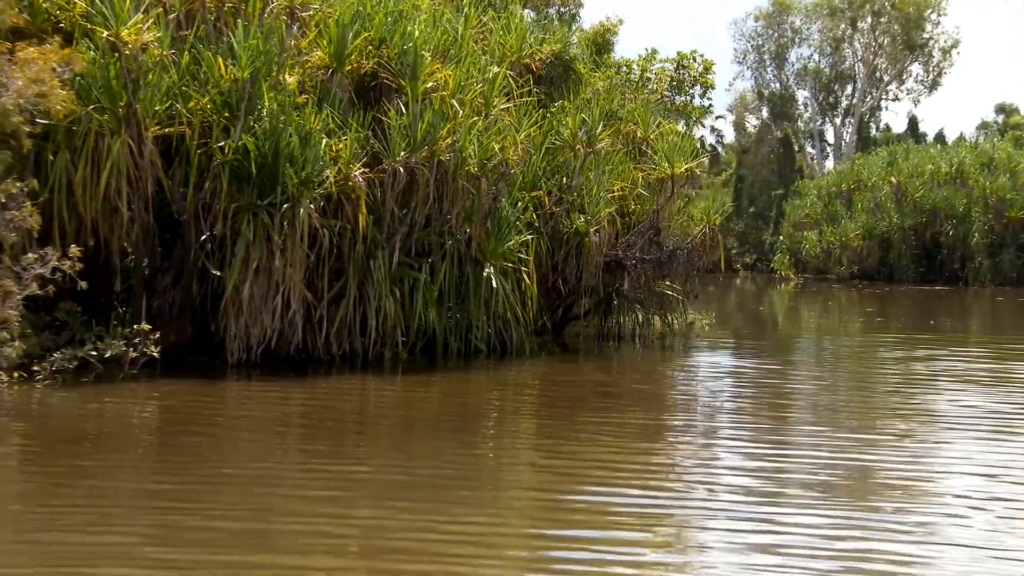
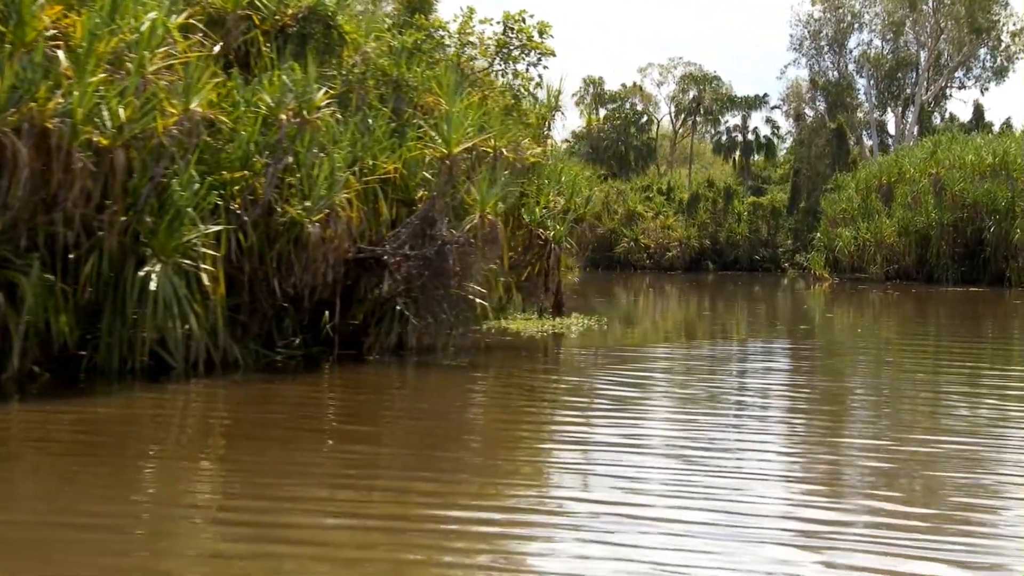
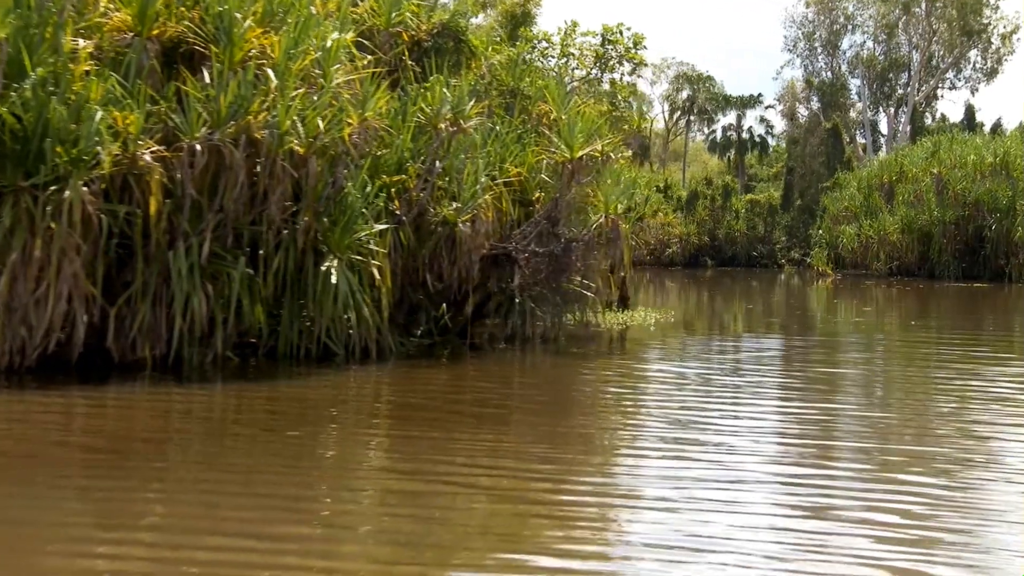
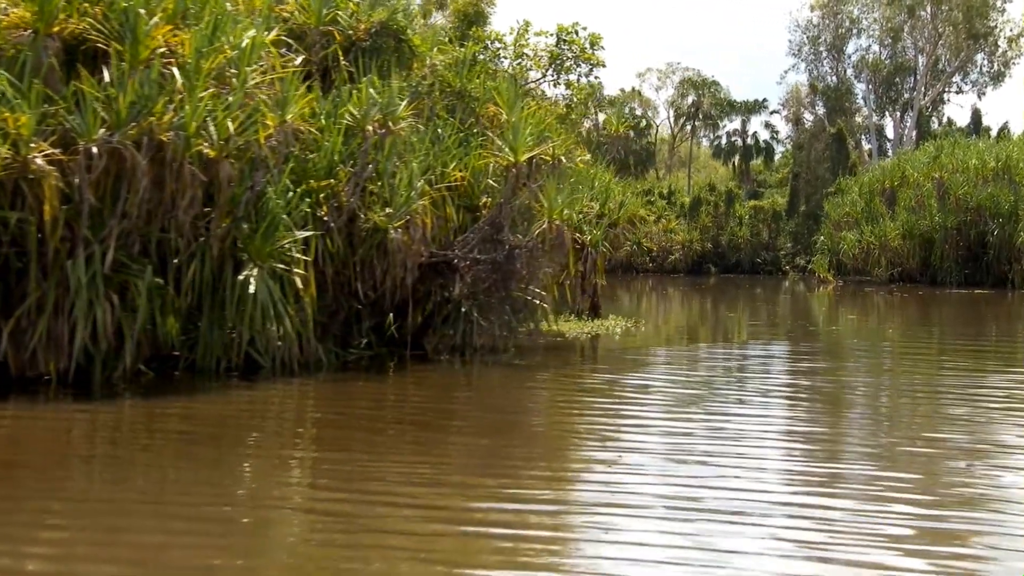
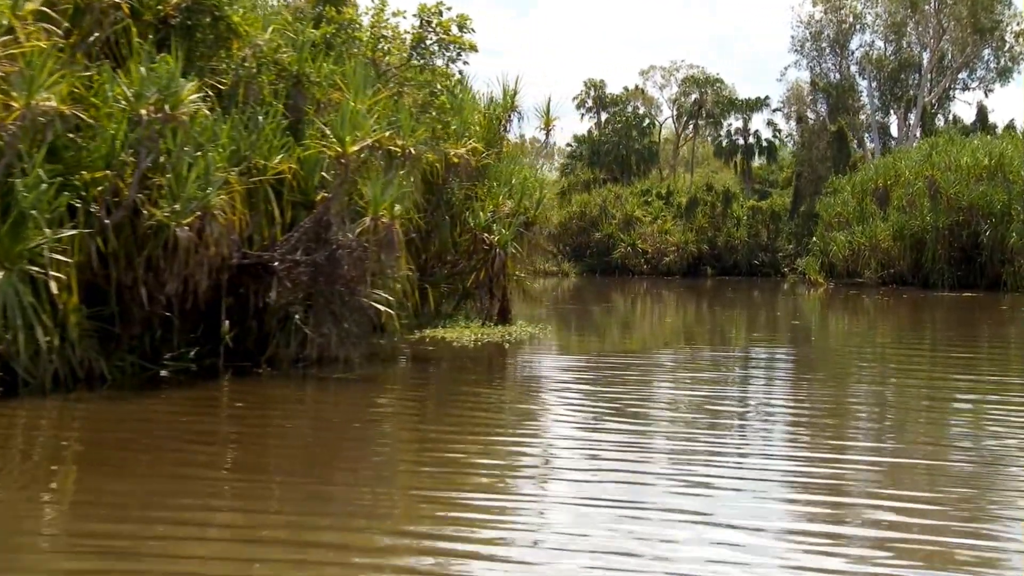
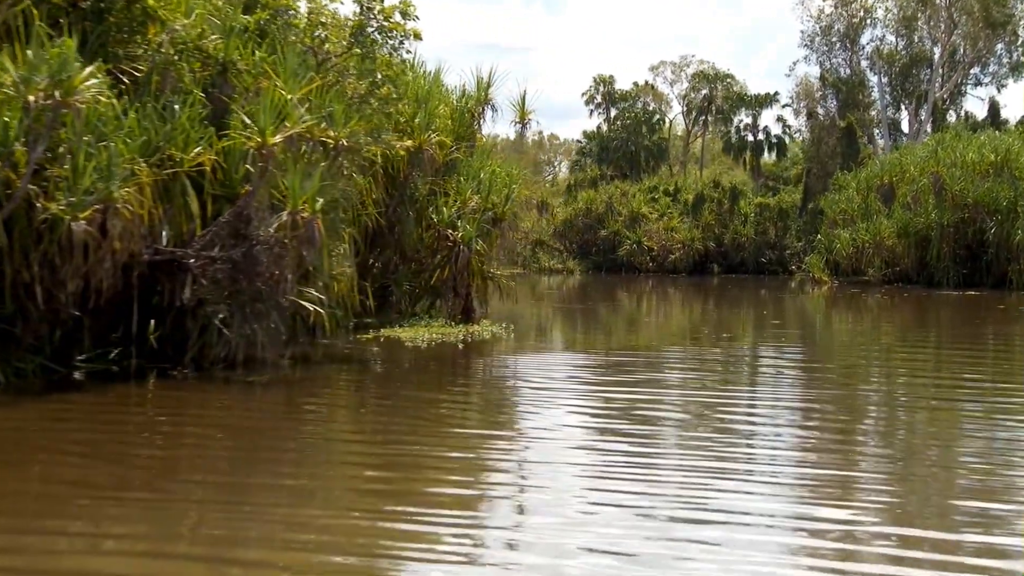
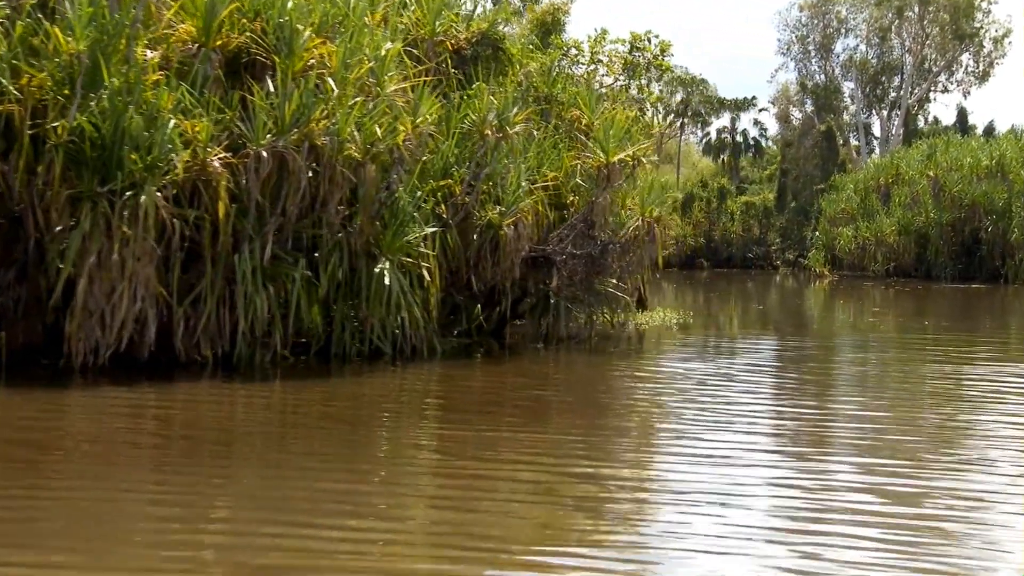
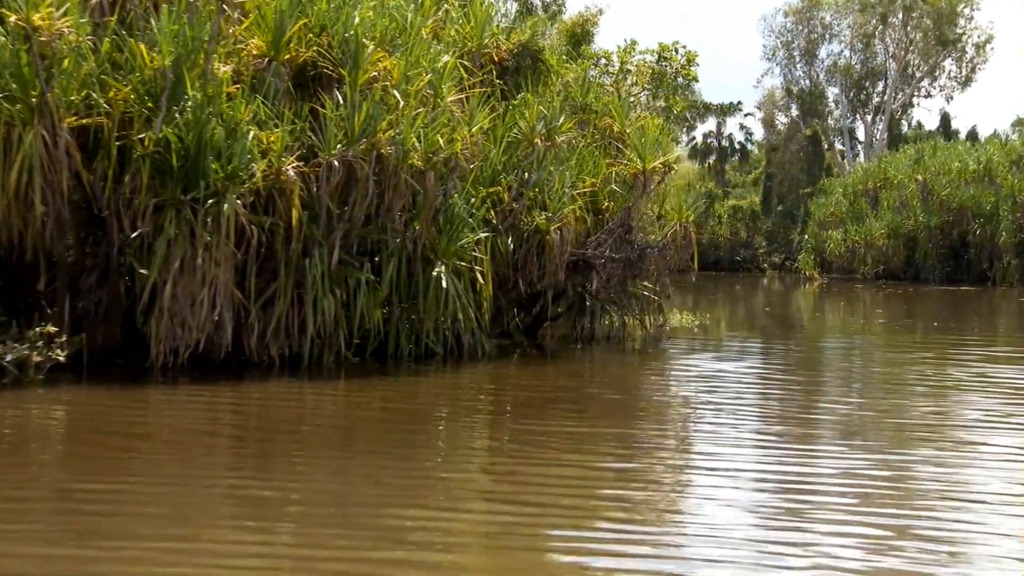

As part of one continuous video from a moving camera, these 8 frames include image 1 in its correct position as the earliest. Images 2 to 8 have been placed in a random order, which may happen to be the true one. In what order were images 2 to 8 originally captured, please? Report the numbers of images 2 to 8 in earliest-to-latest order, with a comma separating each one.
8, 7, 3, 4, 2, 5, 6
